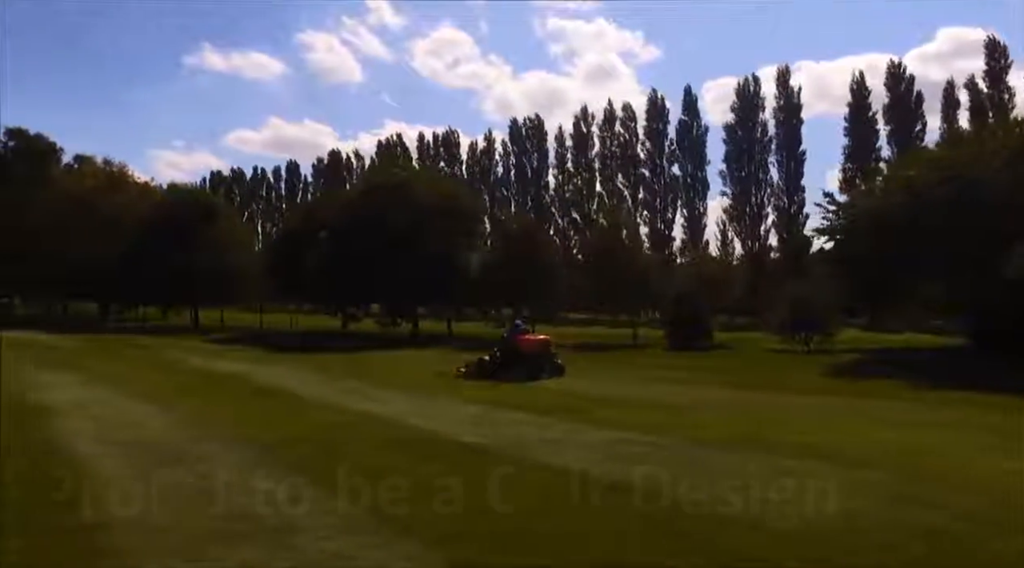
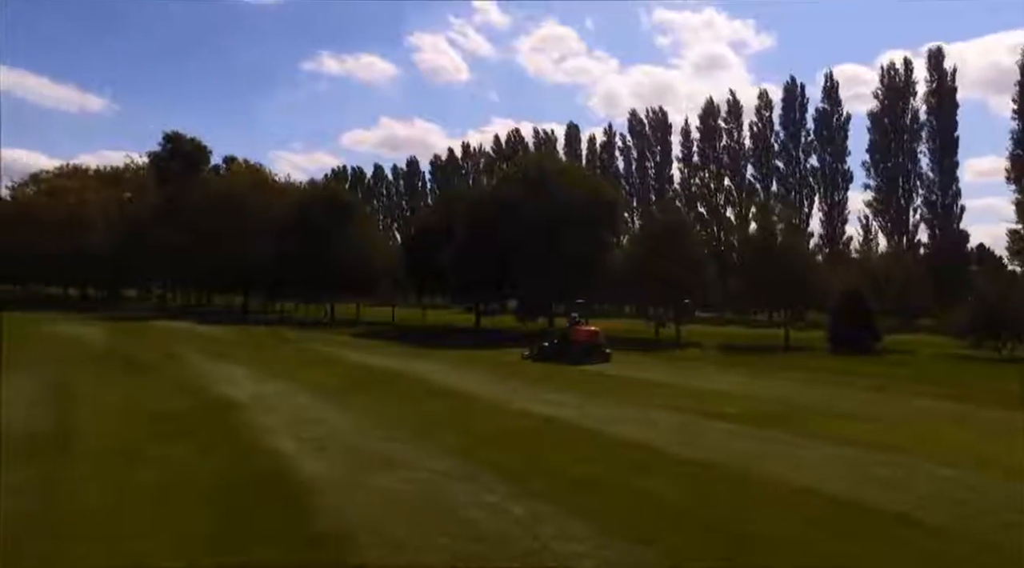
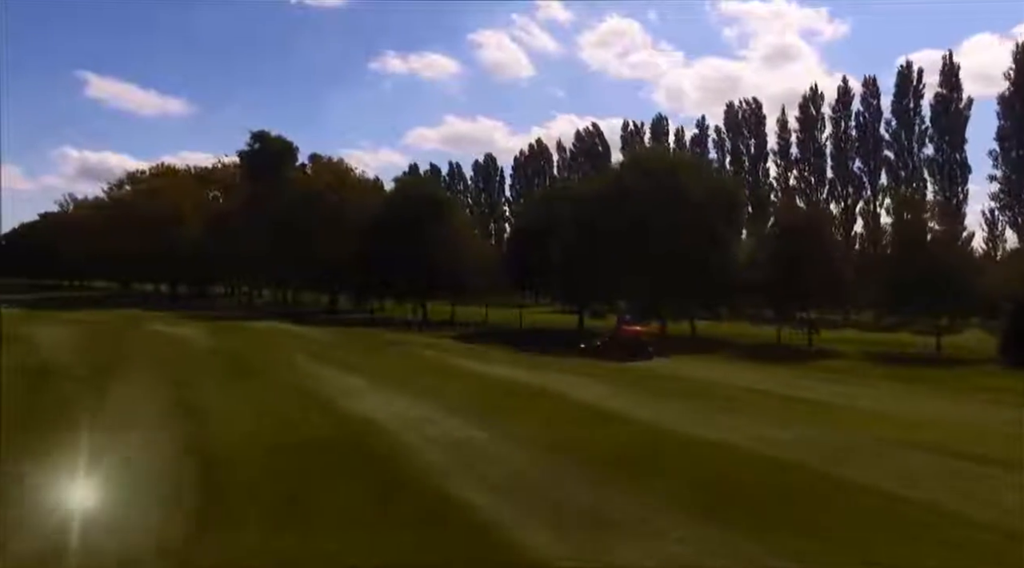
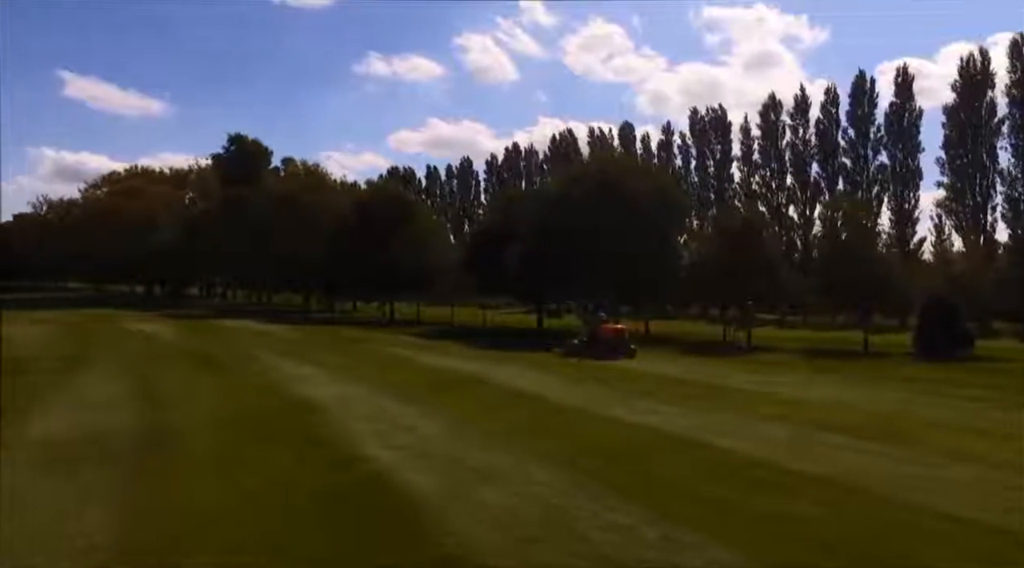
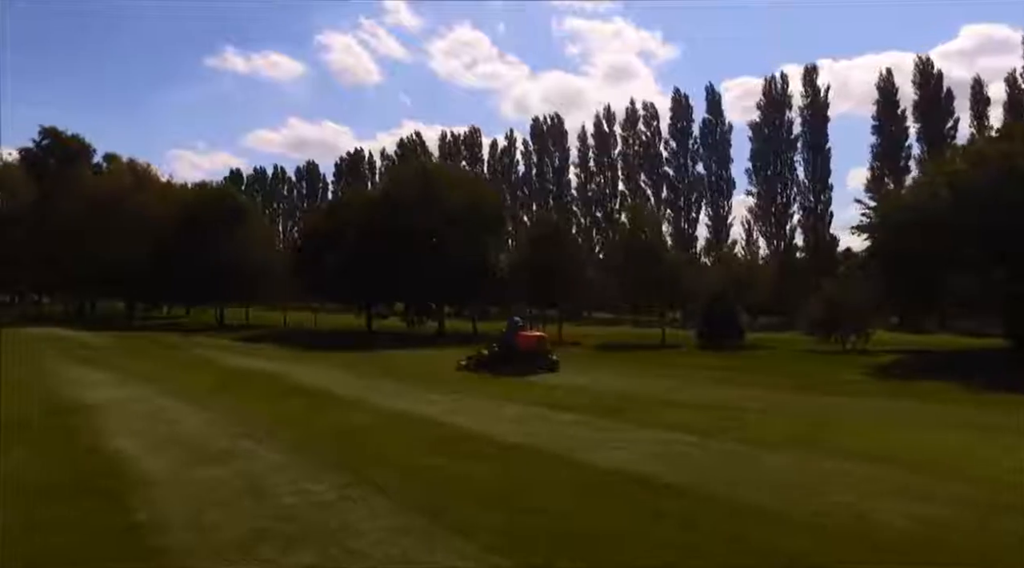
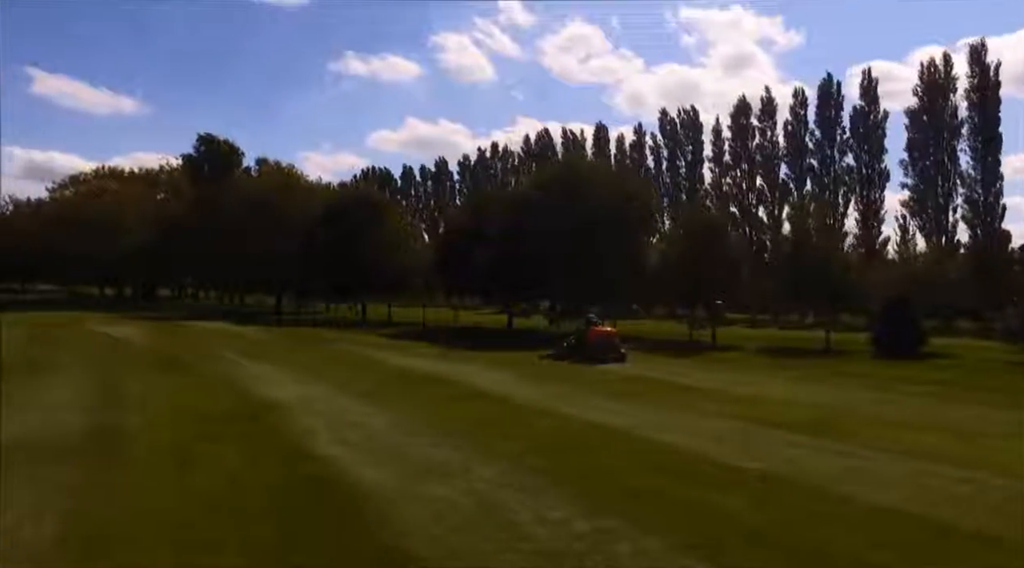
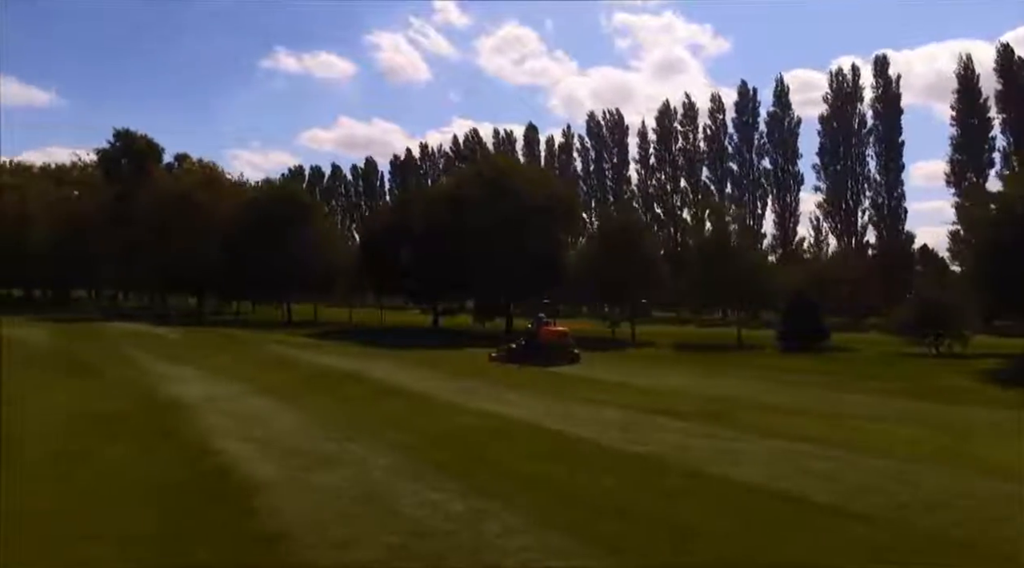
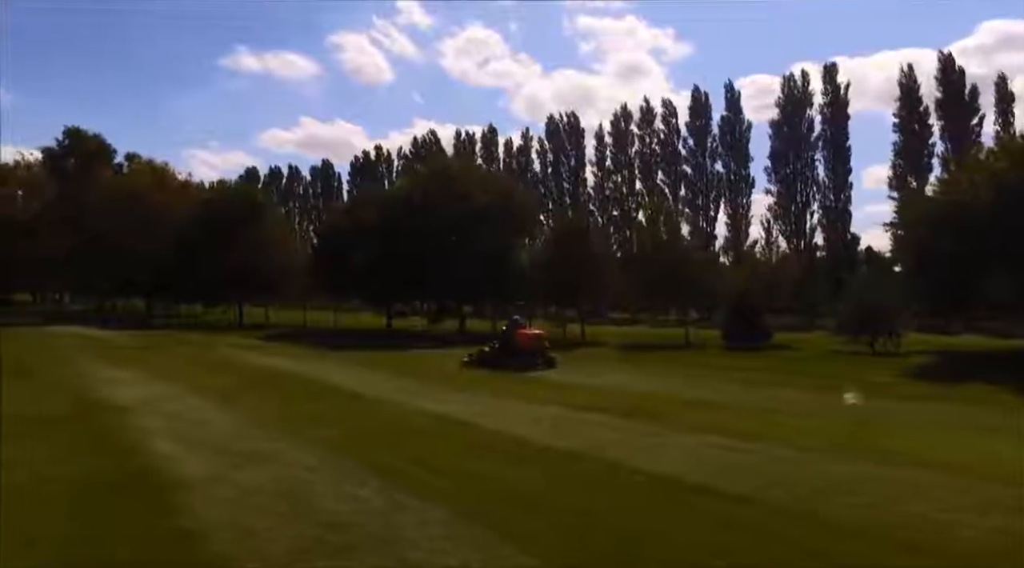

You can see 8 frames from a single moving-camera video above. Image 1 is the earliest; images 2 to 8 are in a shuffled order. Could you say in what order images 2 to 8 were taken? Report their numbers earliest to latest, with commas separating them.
5, 8, 7, 2, 6, 4, 3
